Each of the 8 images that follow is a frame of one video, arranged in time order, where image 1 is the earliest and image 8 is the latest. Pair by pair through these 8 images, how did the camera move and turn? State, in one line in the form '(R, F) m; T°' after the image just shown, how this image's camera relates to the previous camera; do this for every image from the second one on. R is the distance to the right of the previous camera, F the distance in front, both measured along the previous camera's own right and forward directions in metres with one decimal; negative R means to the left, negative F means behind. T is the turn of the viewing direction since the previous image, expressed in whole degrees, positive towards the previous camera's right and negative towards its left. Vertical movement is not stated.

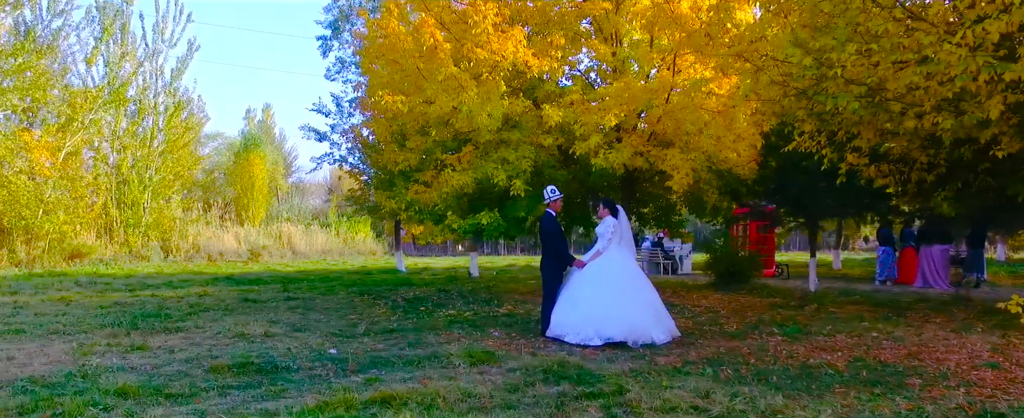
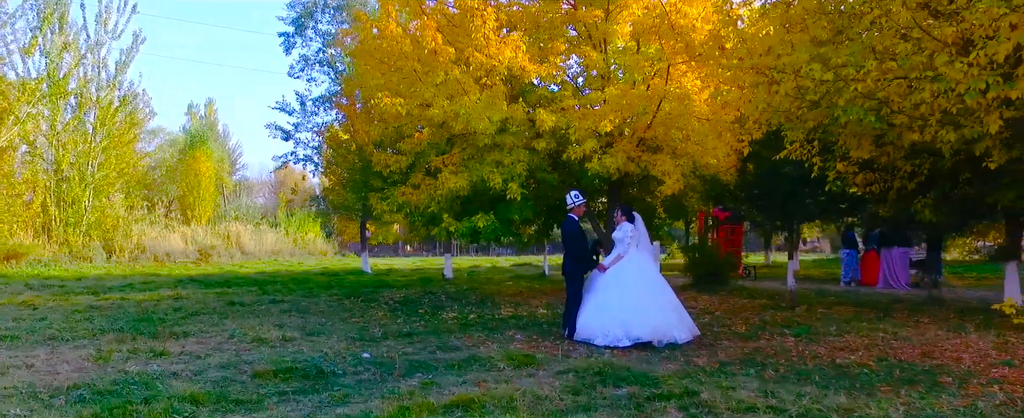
(-0.9, -0.1) m; +5°
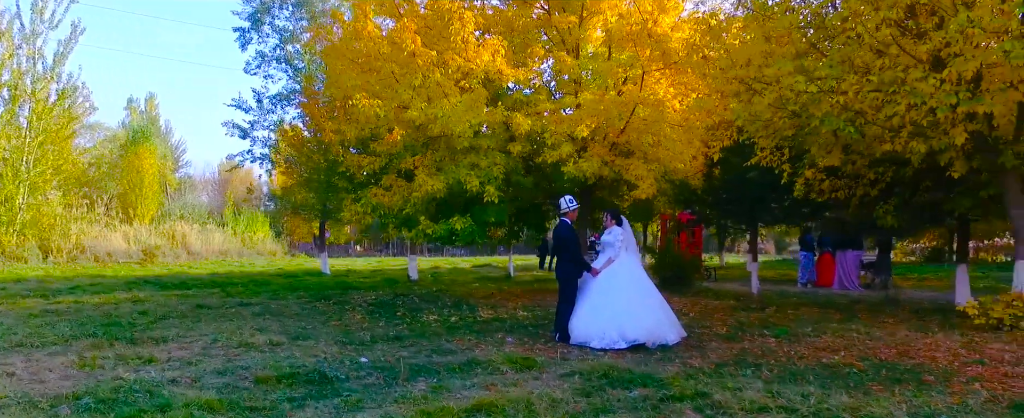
(-0.5, -0.1) m; +4°
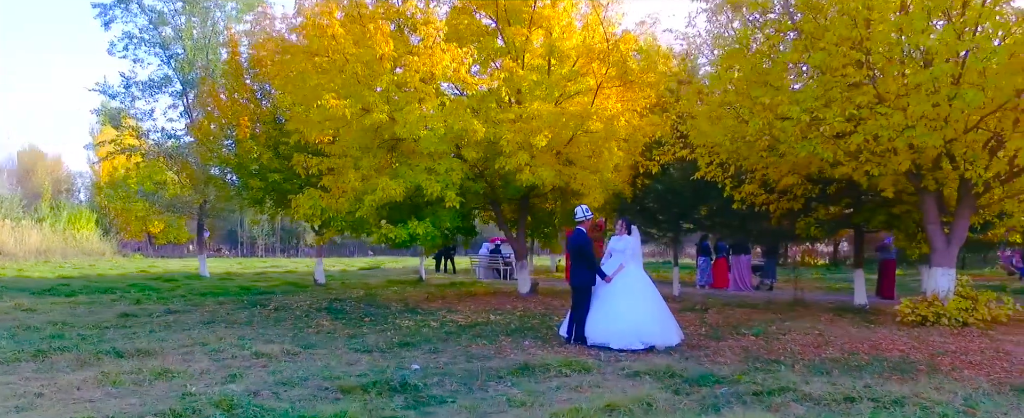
(-2.3, 0.0) m; +14°
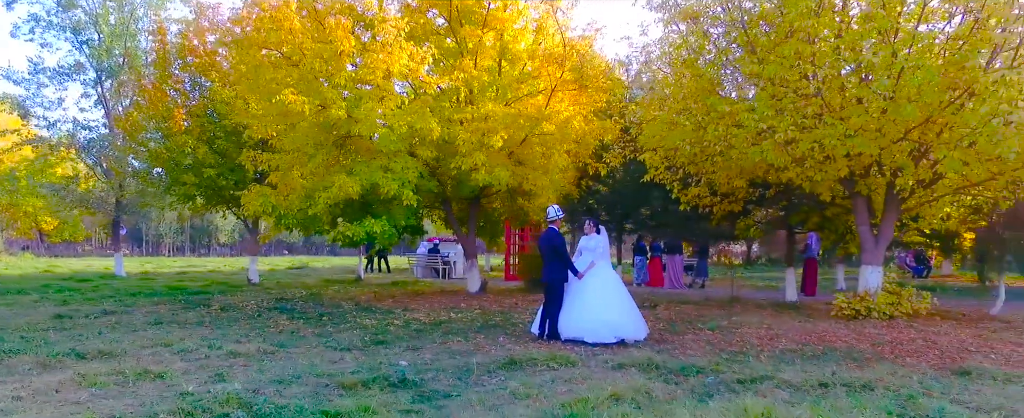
(-0.8, -0.1) m; +7°
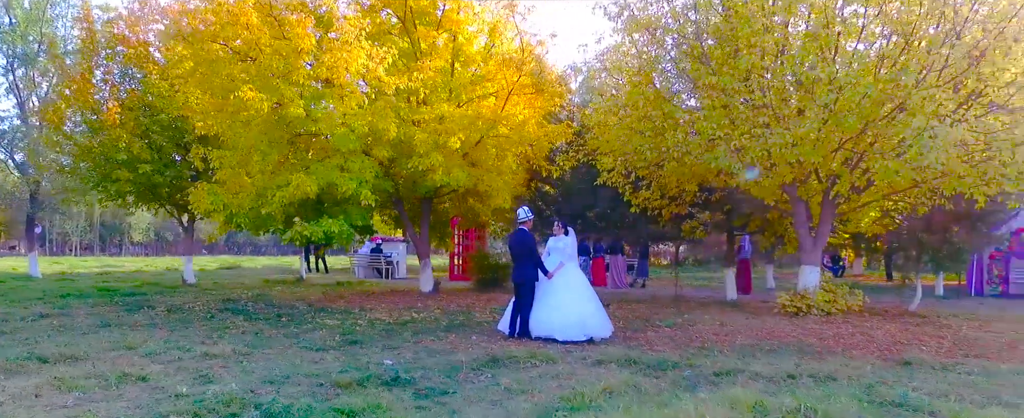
(-0.7, -0.1) m; +6°
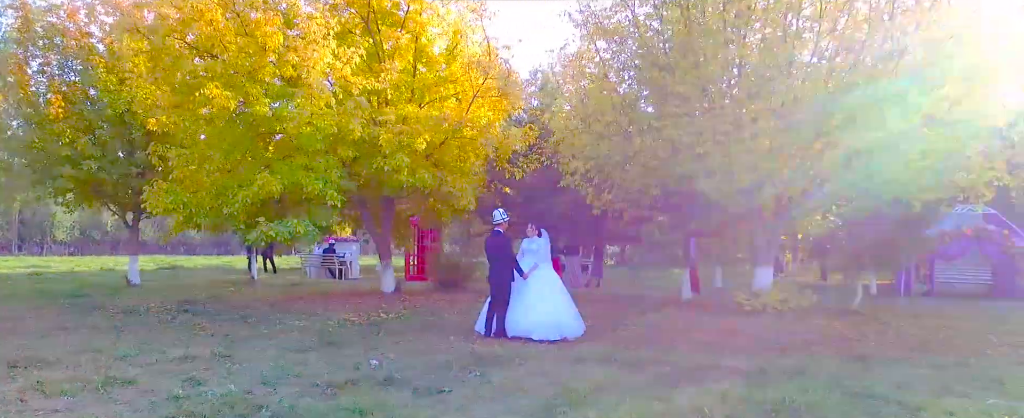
(-0.5, -0.1) m; +5°
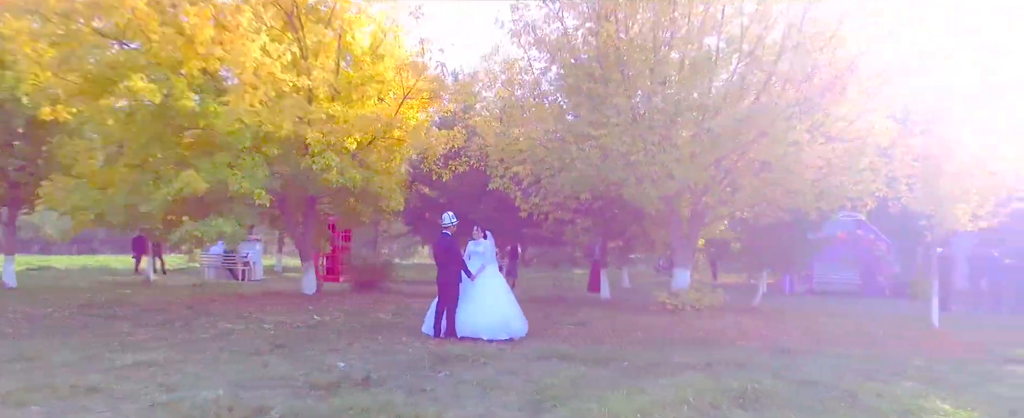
(-1.0, -0.1) m; +10°
